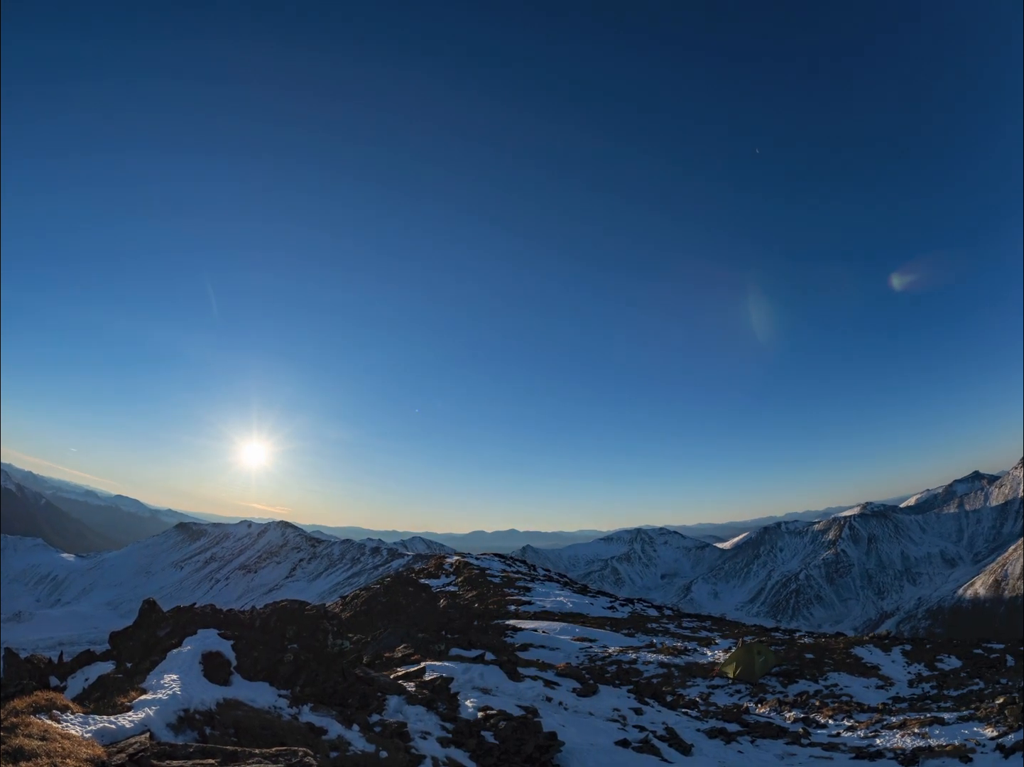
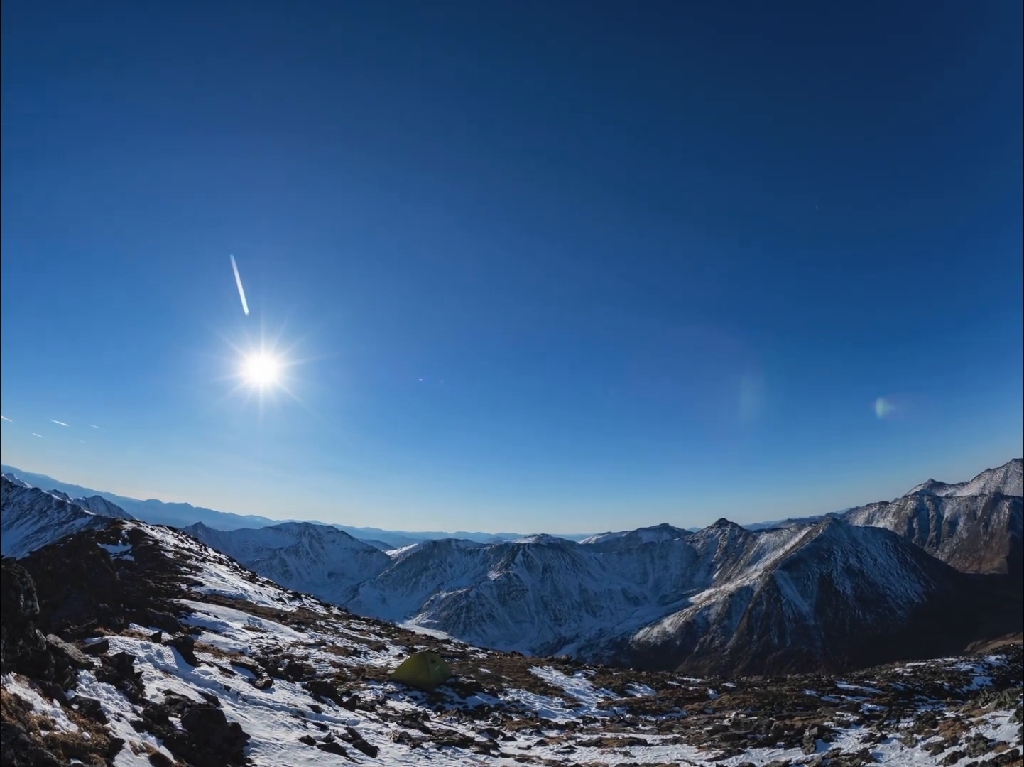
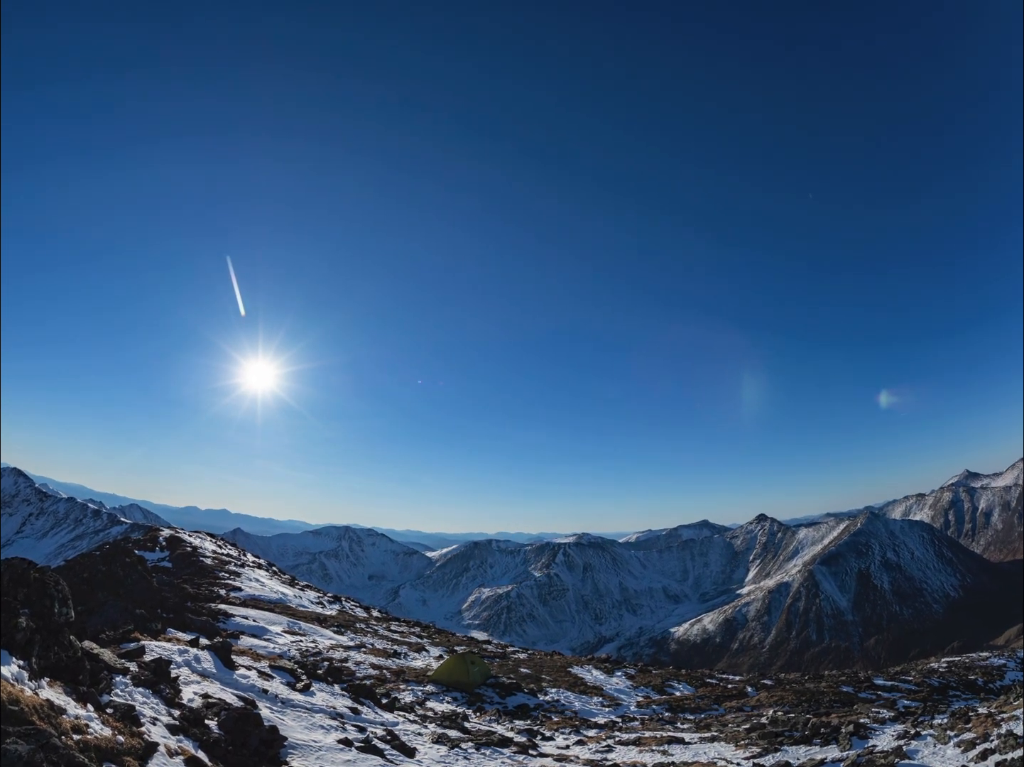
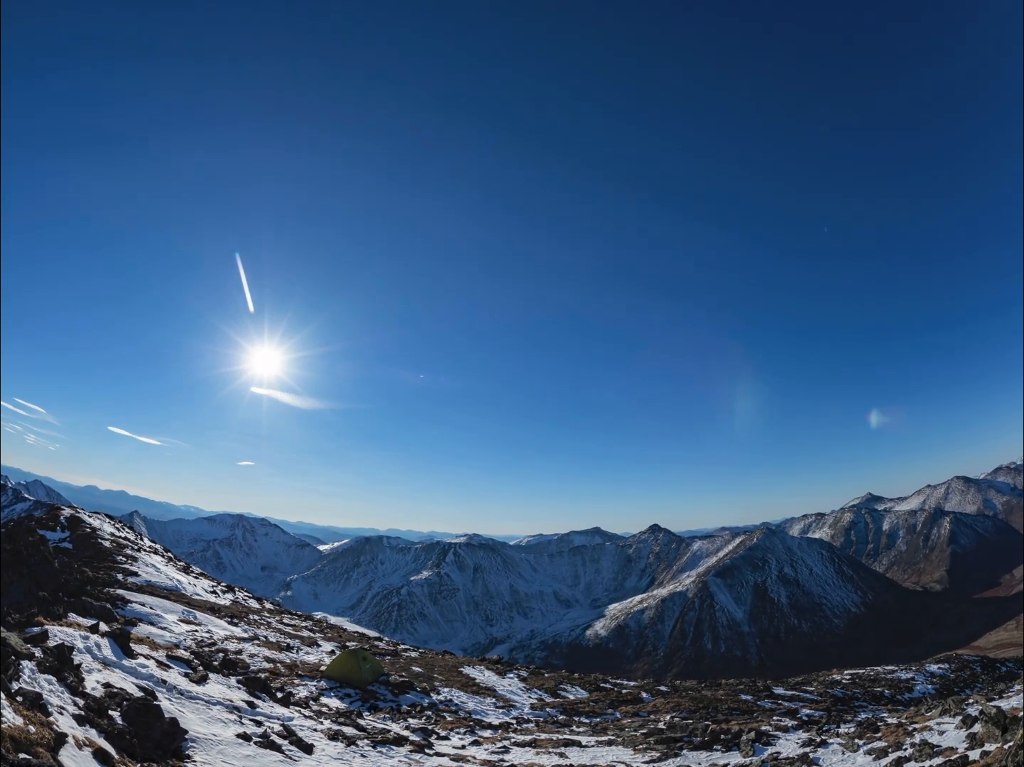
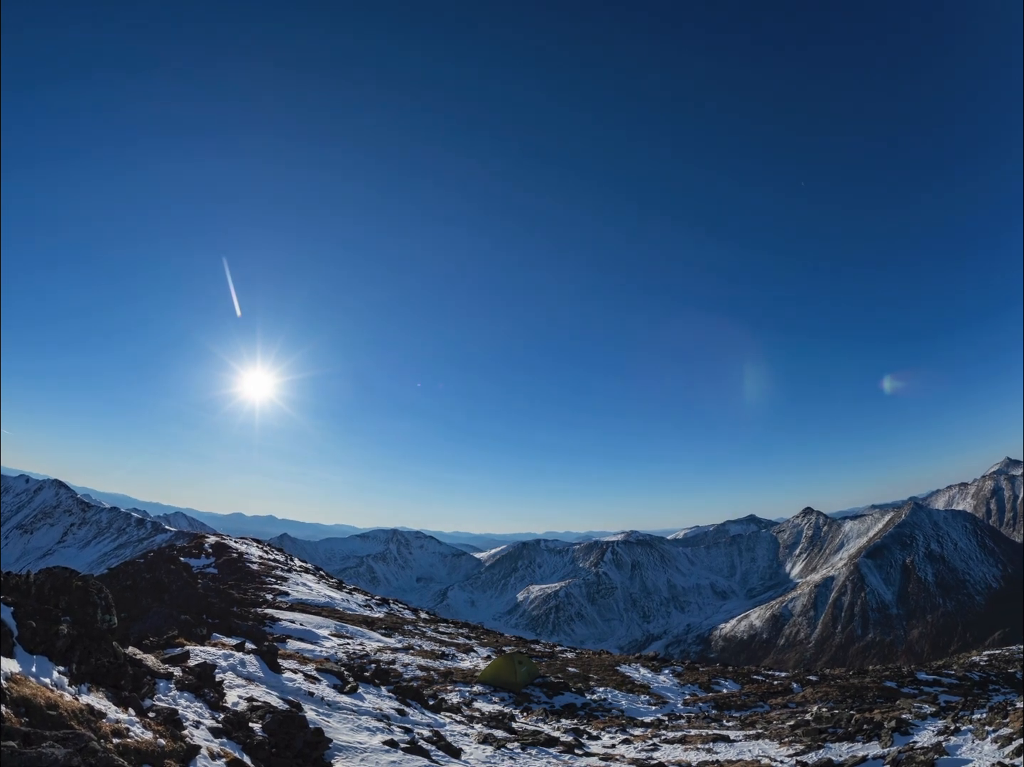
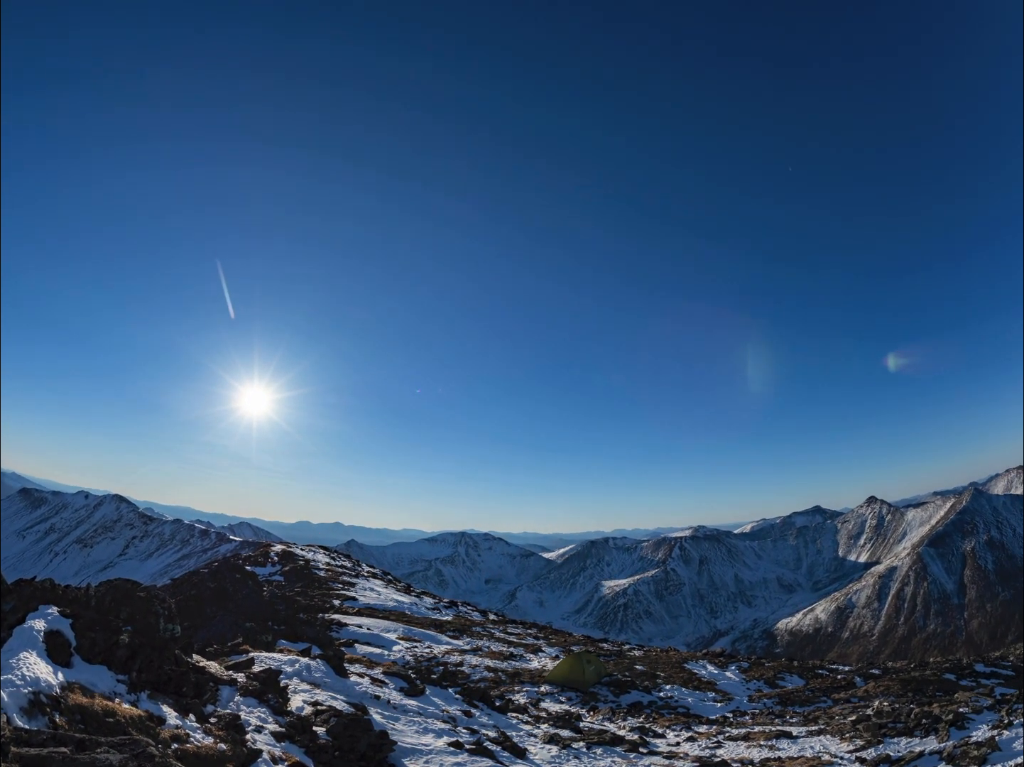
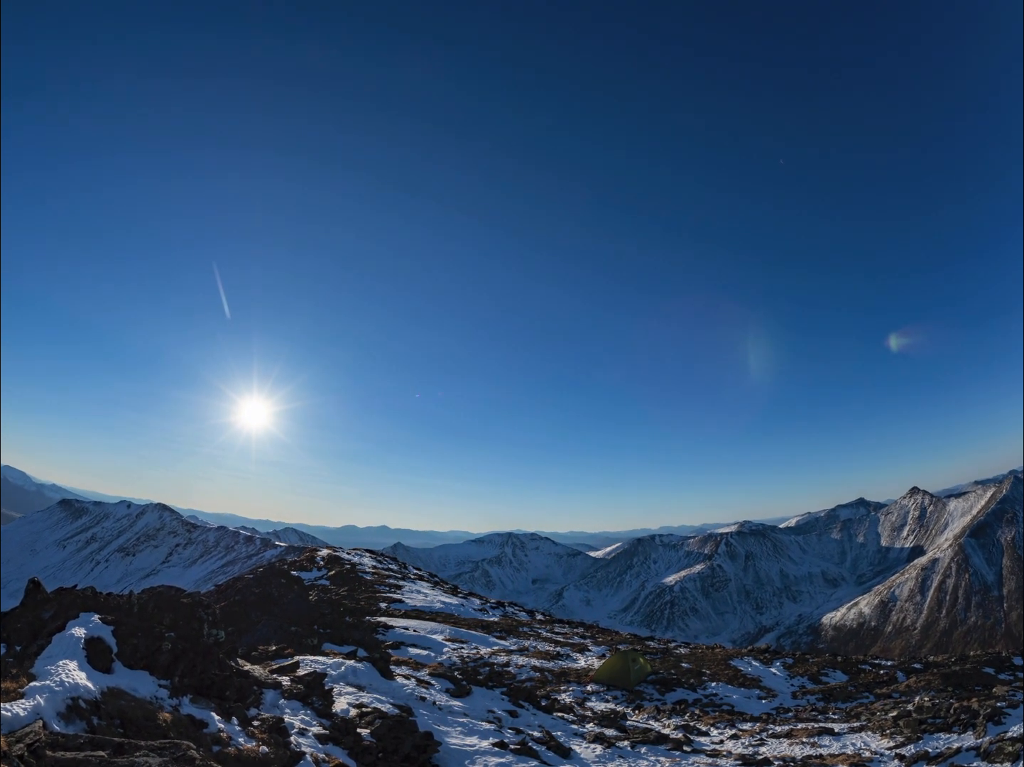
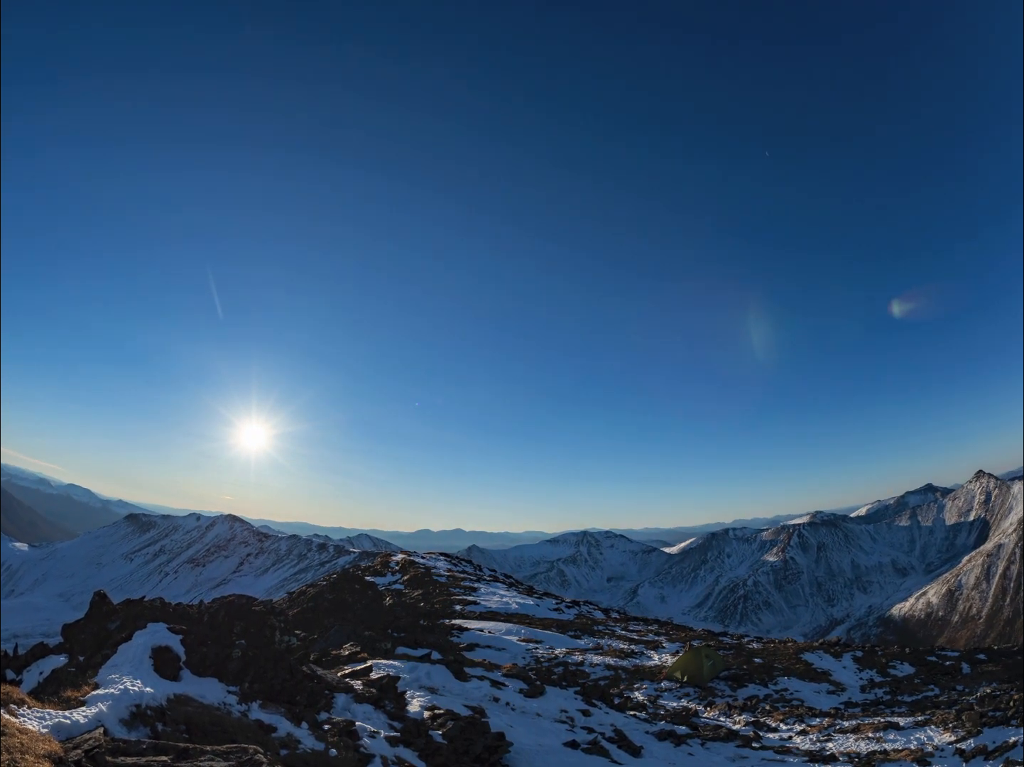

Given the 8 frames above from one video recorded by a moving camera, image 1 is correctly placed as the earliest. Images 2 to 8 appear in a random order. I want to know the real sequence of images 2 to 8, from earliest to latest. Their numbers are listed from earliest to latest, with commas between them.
8, 7, 6, 5, 3, 2, 4
